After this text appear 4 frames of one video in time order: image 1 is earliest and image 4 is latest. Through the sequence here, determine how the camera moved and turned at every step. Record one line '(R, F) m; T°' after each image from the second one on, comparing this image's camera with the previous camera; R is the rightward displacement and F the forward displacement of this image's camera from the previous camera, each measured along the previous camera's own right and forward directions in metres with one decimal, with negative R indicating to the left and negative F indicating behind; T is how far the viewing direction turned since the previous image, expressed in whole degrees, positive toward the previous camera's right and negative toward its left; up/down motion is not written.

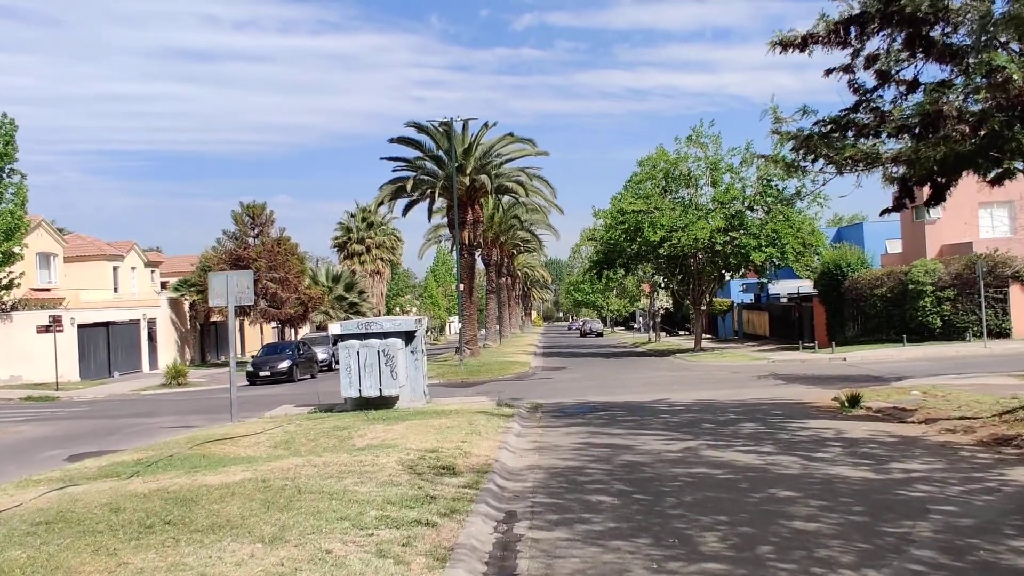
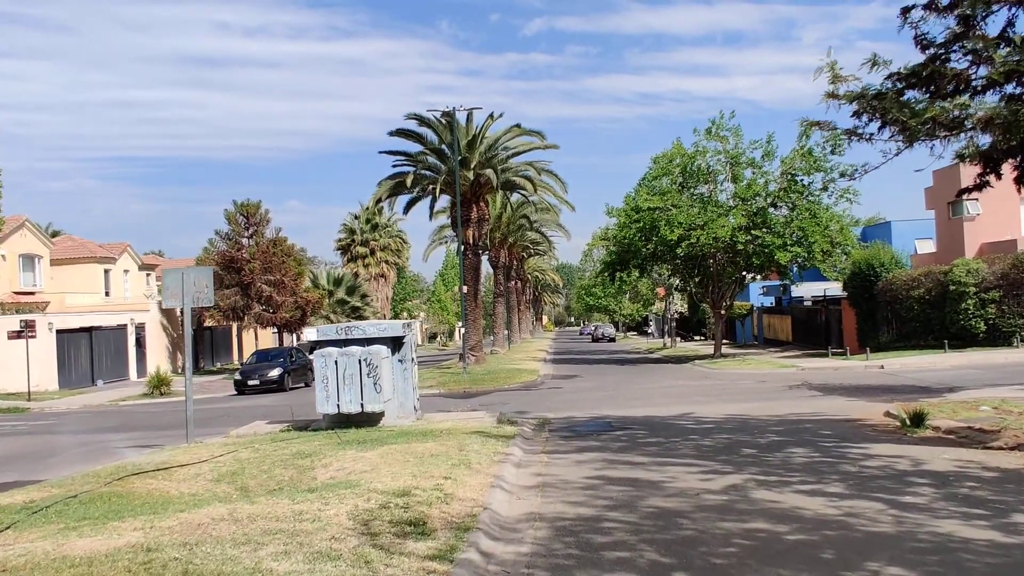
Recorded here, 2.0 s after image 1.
(+0.1, +2.2) m; -1°
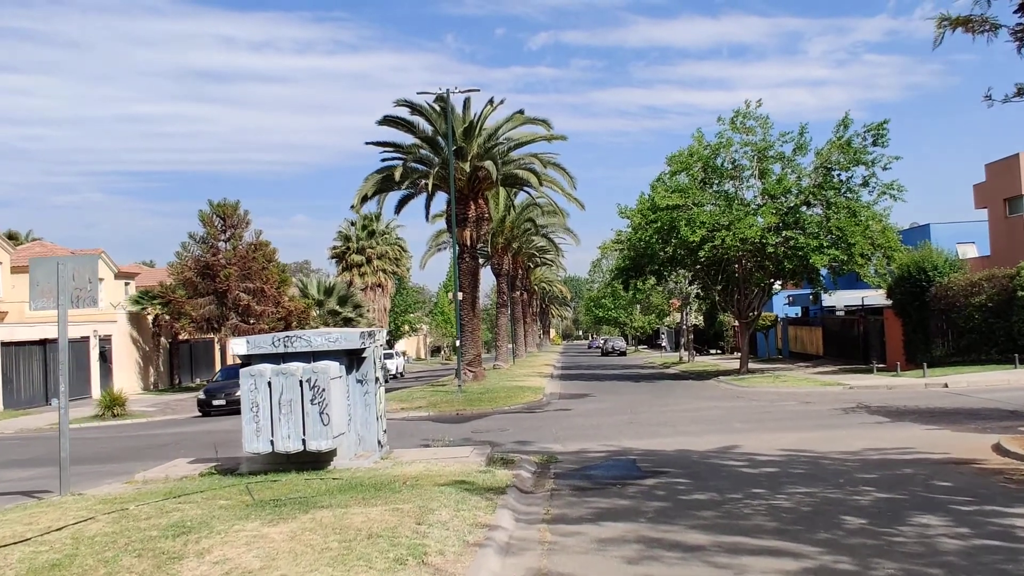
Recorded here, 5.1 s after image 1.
(+0.2, +3.5) m; 0°
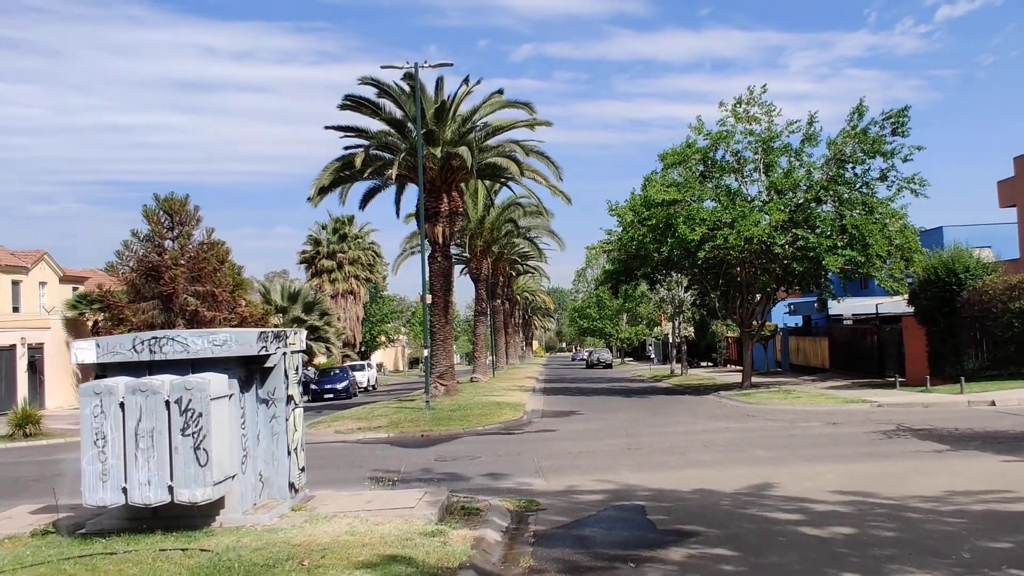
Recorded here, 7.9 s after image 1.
(+0.2, +3.1) m; +1°
